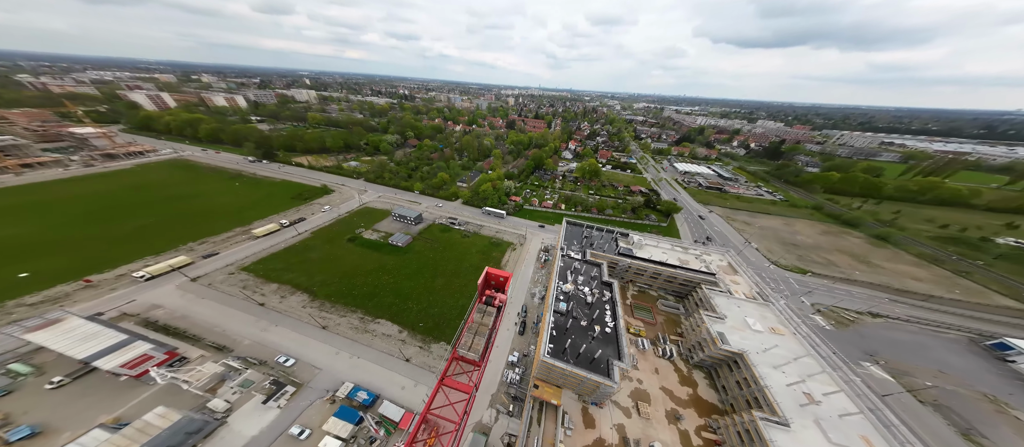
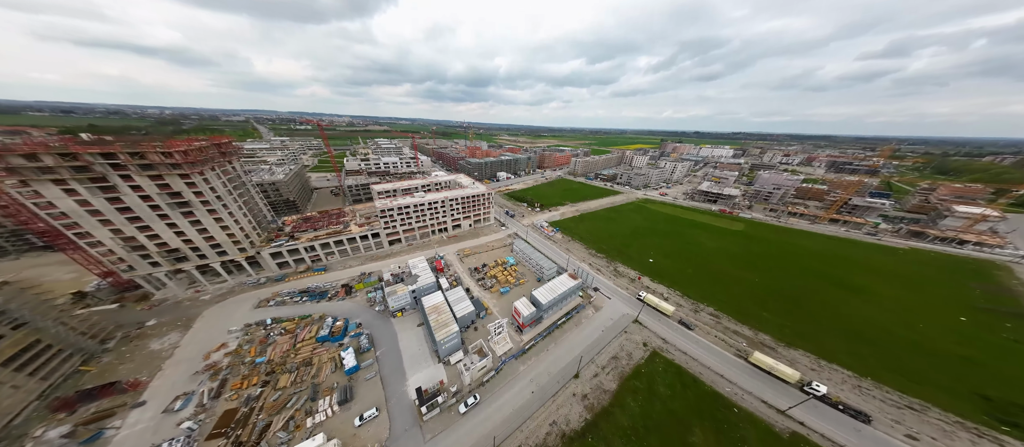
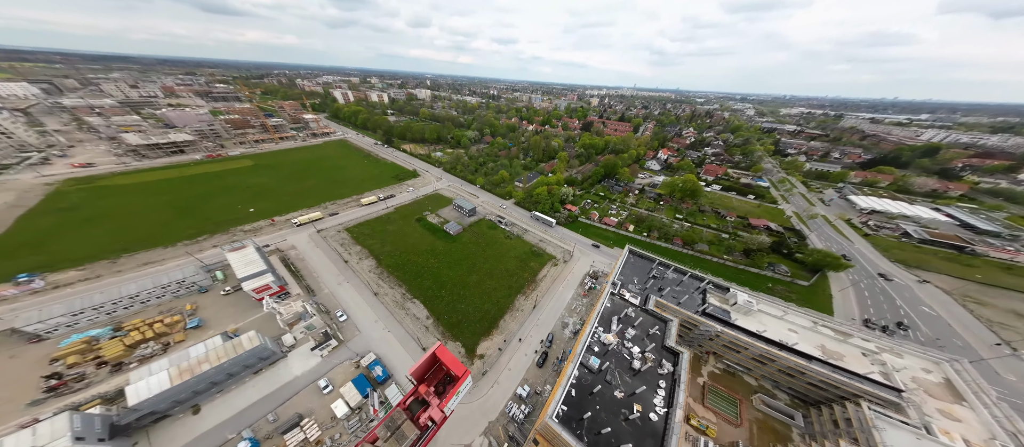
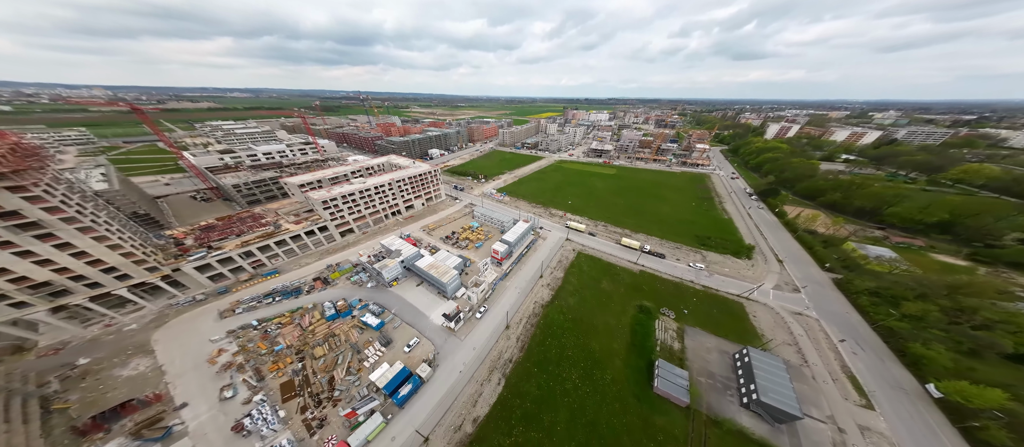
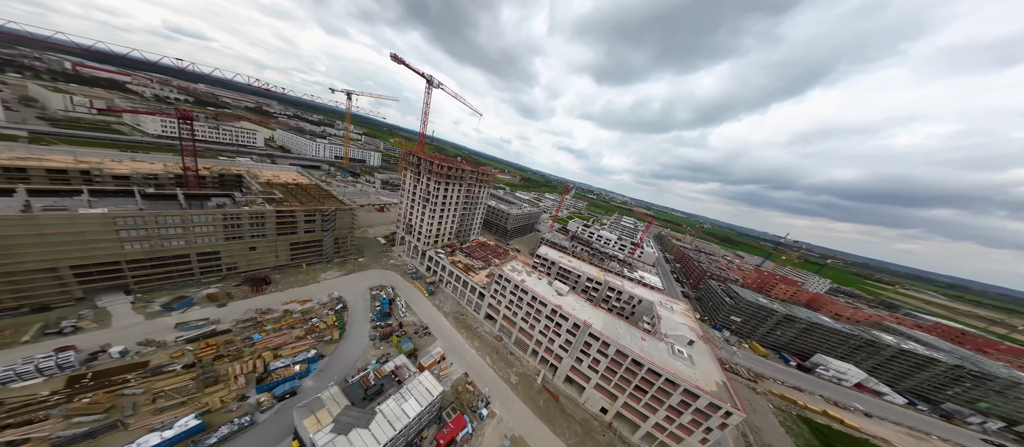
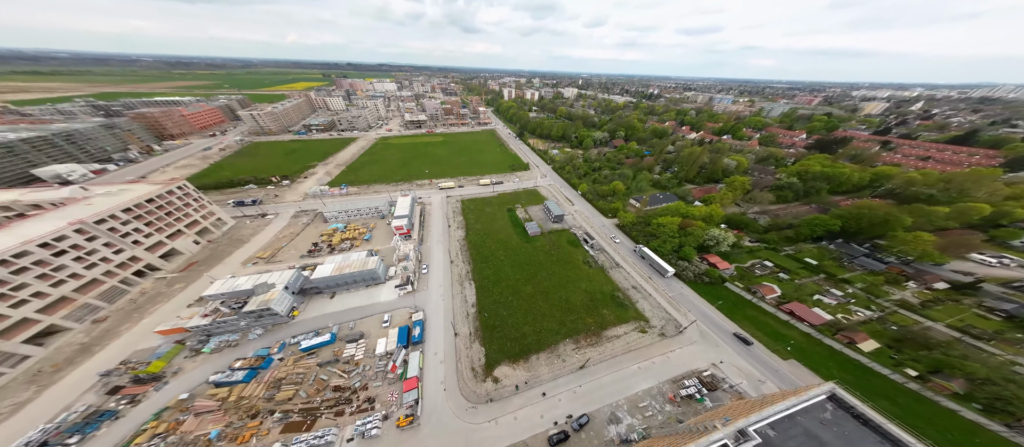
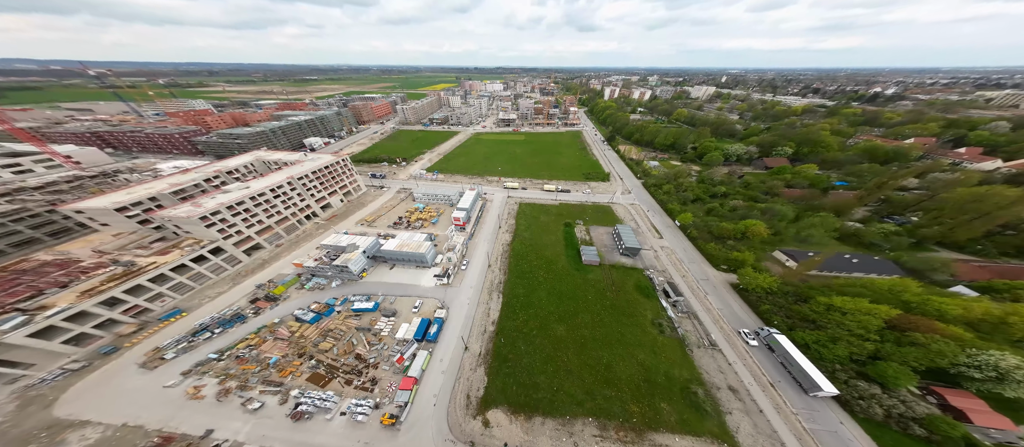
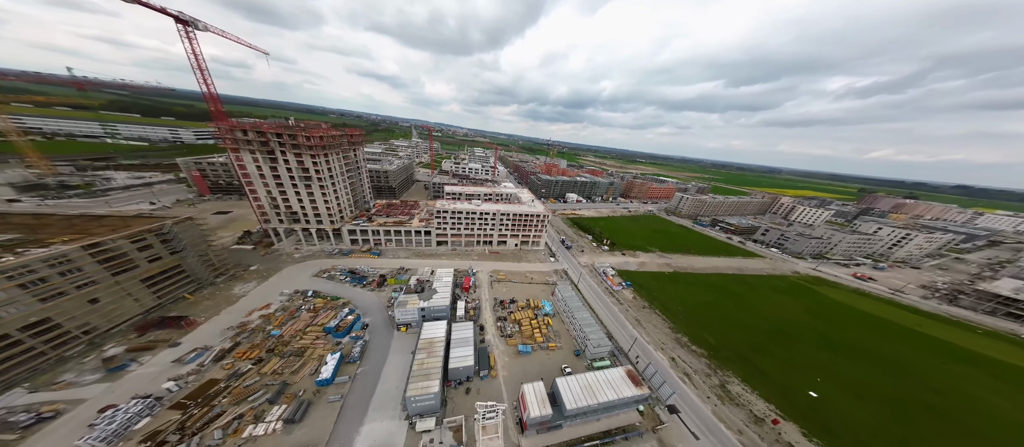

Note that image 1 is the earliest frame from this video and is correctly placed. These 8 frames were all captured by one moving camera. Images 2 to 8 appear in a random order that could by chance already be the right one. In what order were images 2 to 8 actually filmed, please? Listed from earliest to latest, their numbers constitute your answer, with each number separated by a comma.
3, 6, 7, 4, 2, 8, 5
